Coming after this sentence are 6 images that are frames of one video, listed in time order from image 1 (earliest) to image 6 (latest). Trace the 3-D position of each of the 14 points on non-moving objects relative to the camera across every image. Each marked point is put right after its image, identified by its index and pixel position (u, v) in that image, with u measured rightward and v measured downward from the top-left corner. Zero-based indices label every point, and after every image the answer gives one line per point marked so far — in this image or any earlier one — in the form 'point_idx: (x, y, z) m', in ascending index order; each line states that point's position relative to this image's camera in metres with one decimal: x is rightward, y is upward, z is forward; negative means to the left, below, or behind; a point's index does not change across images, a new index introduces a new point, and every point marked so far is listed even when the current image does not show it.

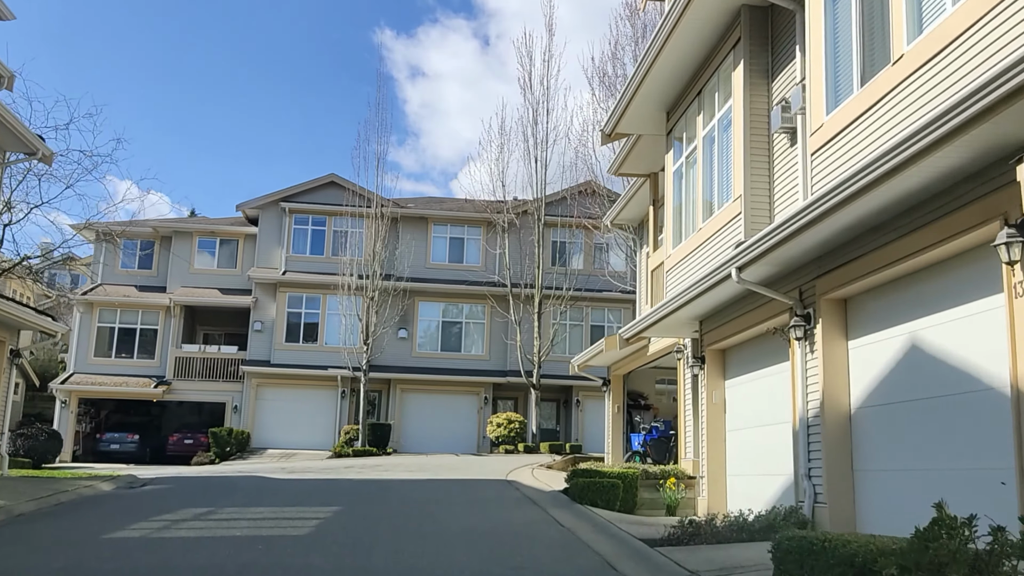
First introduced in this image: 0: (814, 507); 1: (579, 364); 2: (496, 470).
0: (+2.7, -2.0, +8.2) m
1: (+1.4, -1.5, +18.8) m
2: (-0.3, -3.5, +17.7) m
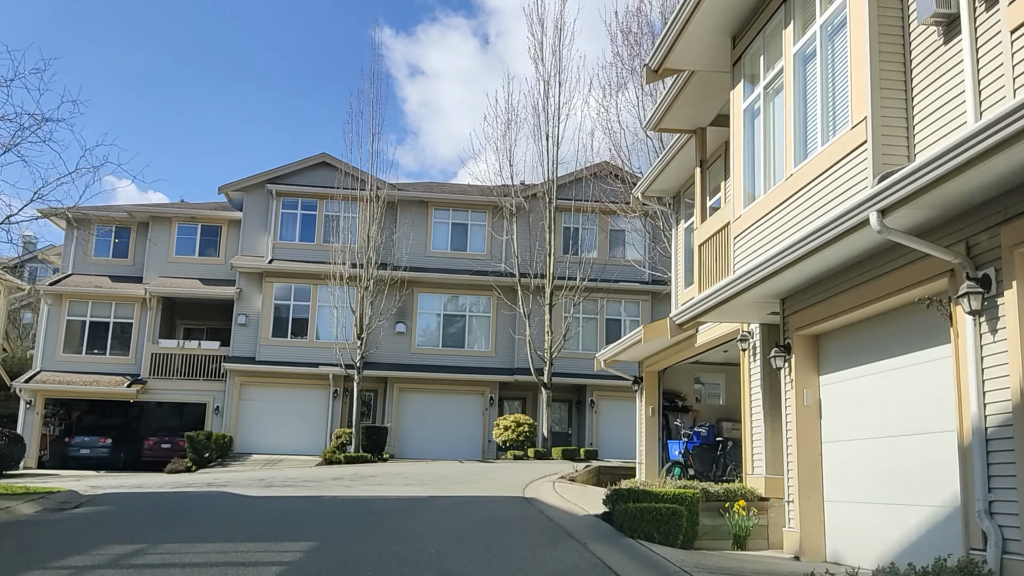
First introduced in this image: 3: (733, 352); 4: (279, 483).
0: (+3.0, -1.6, +5.5) m
1: (+1.7, -1.2, +16.1) m
2: (-0.1, -3.2, +15.0) m
3: (+3.4, -1.0, +14.0) m
4: (-4.1, -3.4, +16.2) m
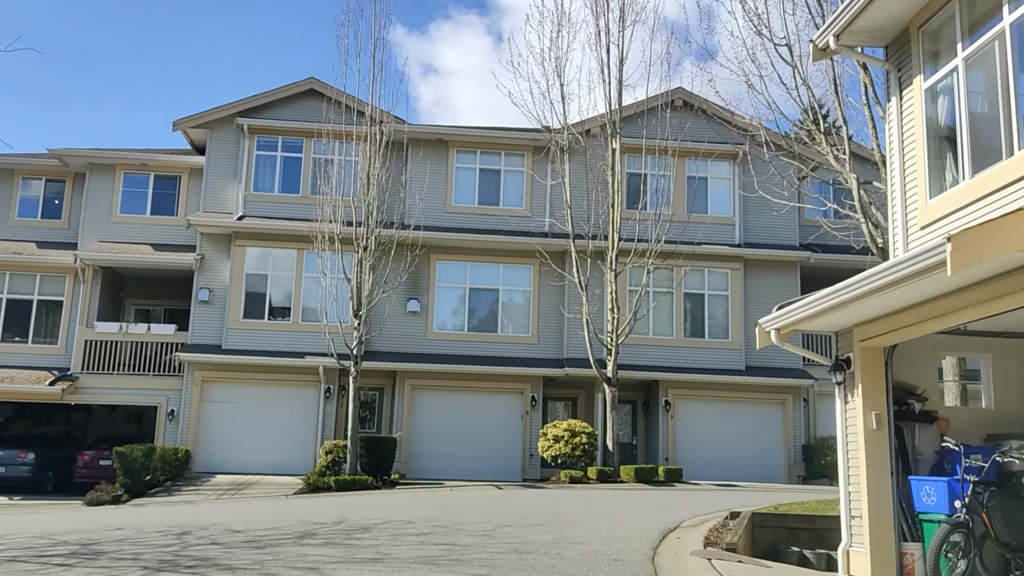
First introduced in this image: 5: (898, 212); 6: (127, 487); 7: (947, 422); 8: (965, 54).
0: (+3.8, -0.8, -1.4) m
1: (+2.6, -0.4, +9.2) m
2: (+0.9, -2.4, +8.1) m
3: (+4.3, -0.1, +7.0) m
4: (-3.1, -2.6, +9.3) m
5: (+3.8, +0.7, +9.1) m
6: (-7.3, -3.8, +17.5) m
7: (+4.1, -1.3, +8.7) m
8: (+4.0, +2.1, +8.1) m
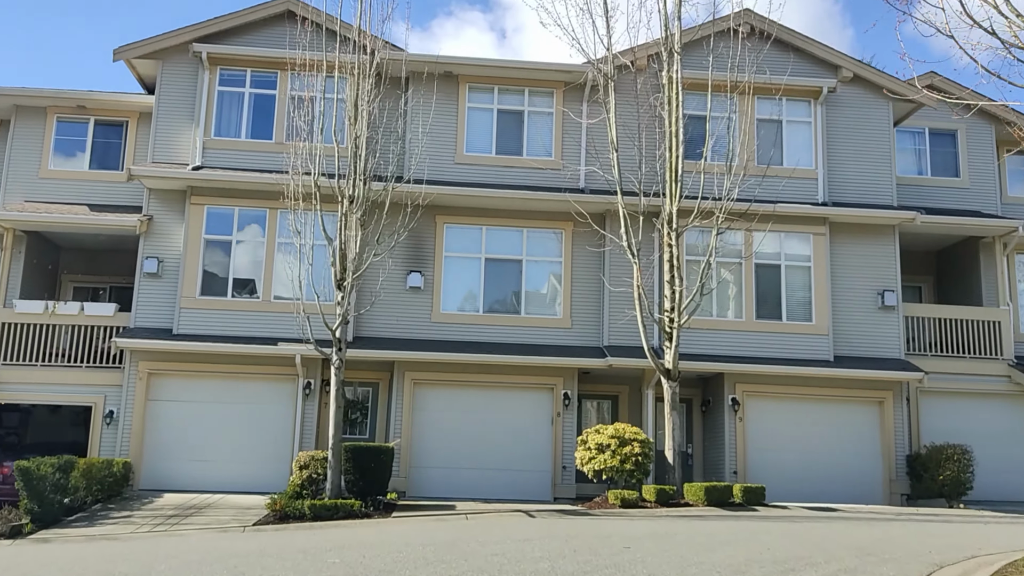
0: (+4.2, -0.2, -5.8) m
1: (+3.1, +0.2, +4.8) m
2: (+1.4, -1.8, +3.7) m
3: (+4.8, +0.4, +2.7) m
4: (-2.7, -2.1, +5.0) m
5: (+4.3, +1.3, +4.7) m
6: (-6.8, -3.2, +13.1) m
7: (+4.6, -0.7, +4.3) m
8: (+4.5, +2.6, +3.7) m
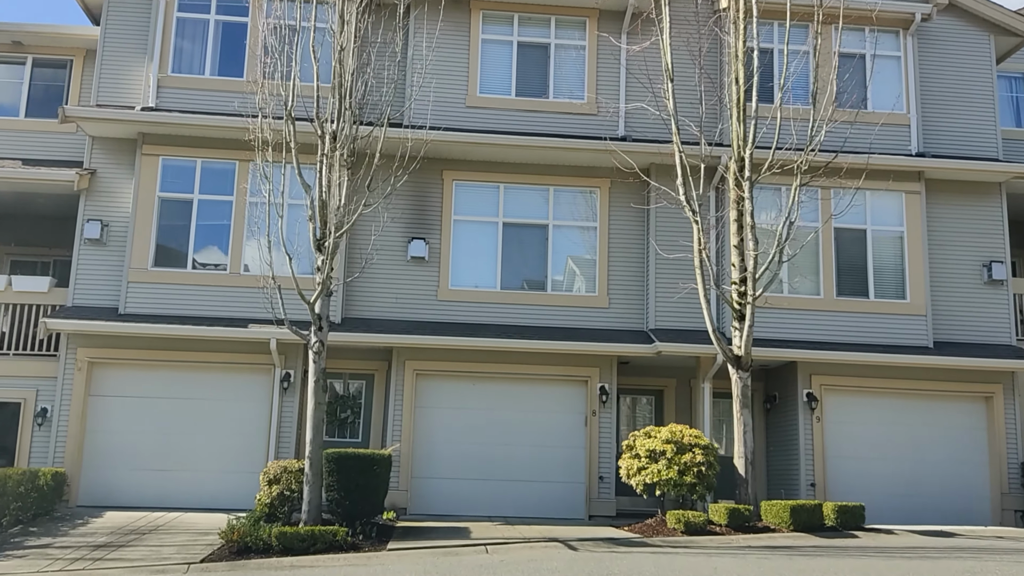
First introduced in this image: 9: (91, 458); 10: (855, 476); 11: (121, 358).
0: (+4.5, +0.2, -8.9) m
1: (+3.4, +0.6, +1.7) m
2: (+1.7, -1.4, +0.6) m
3: (+5.1, +0.8, -0.5) m
4: (-2.3, -1.6, +1.8) m
5: (+4.6, +1.7, +1.5) m
6: (-6.4, -2.8, +10.0) m
7: (+4.9, -0.3, +1.2) m
8: (+4.8, +3.0, +0.6) m
9: (-6.1, -2.4, +13.3) m
10: (+5.1, -2.8, +13.5) m
11: (-5.7, -1.0, +13.5) m
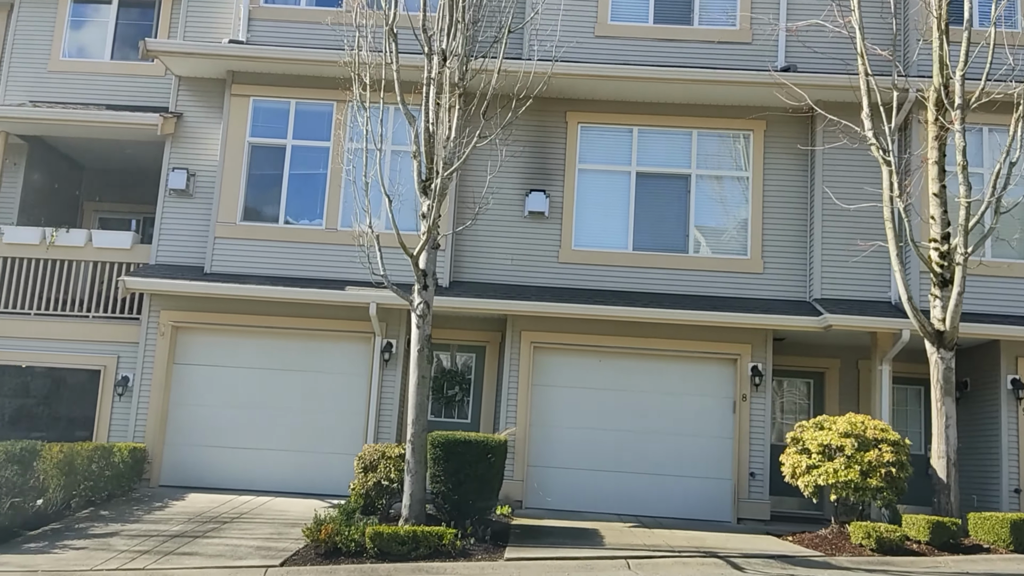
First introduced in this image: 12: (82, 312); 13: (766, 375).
0: (+3.7, +0.2, -11.4) m
1: (+3.8, +0.8, -0.7) m
2: (+1.9, -1.2, -1.5) m
3: (+5.2, +1.0, -3.0) m
4: (-1.9, -1.3, +0.1) m
5: (+5.0, +1.9, -1.0) m
6: (-5.1, -2.3, +8.8) m
7: (+5.2, -0.1, -1.4) m
8: (+5.0, +3.2, -2.0) m
9: (-4.4, -1.9, +12.0) m
10: (+6.7, -2.3, +10.9) m
11: (-4.0, -0.4, +12.1) m
12: (-5.9, -0.3, +12.6) m
13: (+3.2, -1.1, +11.4) m
